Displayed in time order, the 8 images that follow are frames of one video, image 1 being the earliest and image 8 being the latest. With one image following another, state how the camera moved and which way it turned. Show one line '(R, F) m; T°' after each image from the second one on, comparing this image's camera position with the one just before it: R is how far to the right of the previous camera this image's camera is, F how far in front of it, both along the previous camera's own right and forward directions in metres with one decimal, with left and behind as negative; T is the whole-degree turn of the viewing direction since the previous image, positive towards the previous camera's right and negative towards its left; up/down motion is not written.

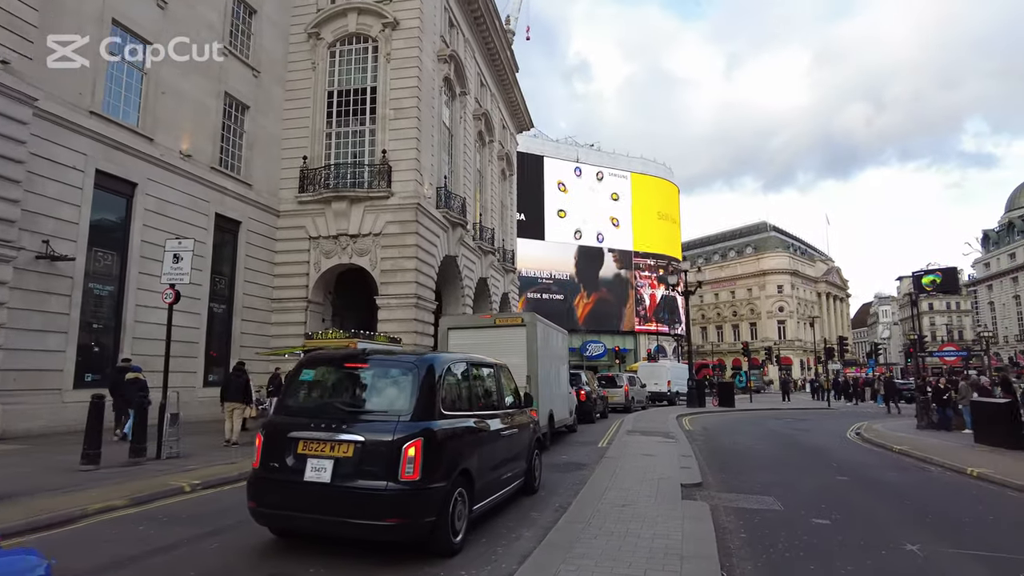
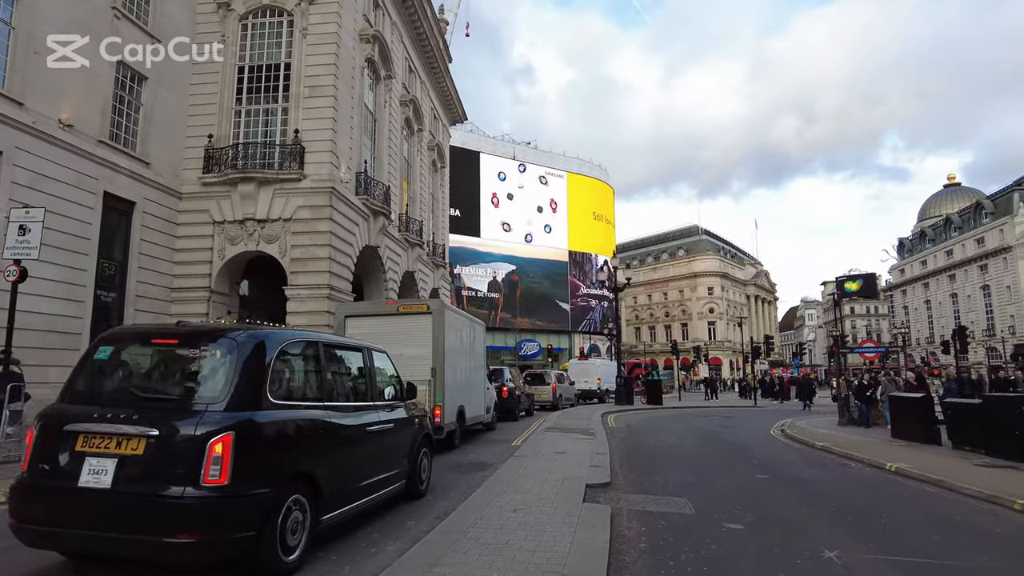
(+0.6, +0.9) m; +5°
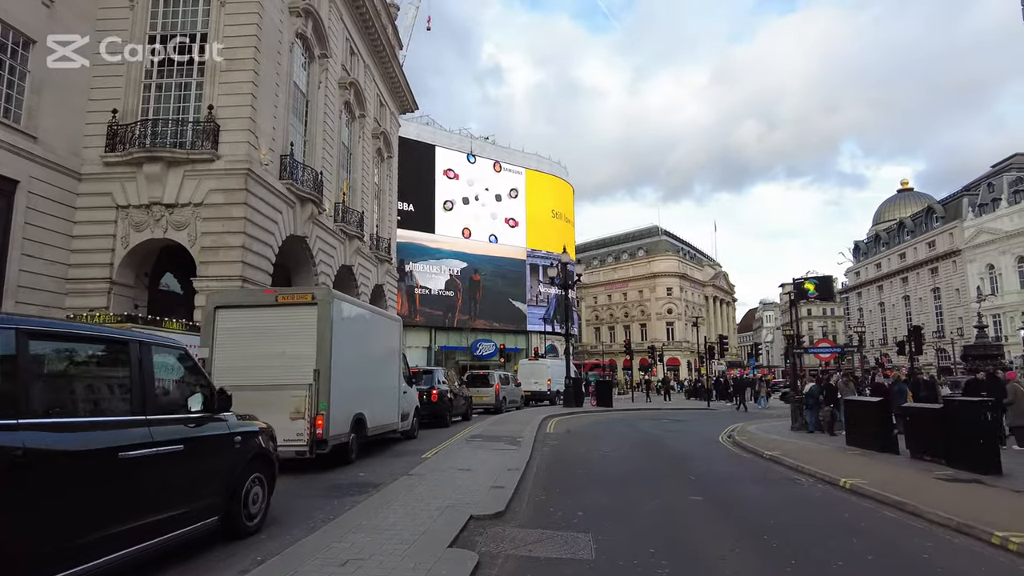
(+0.8, +1.5) m; +3°
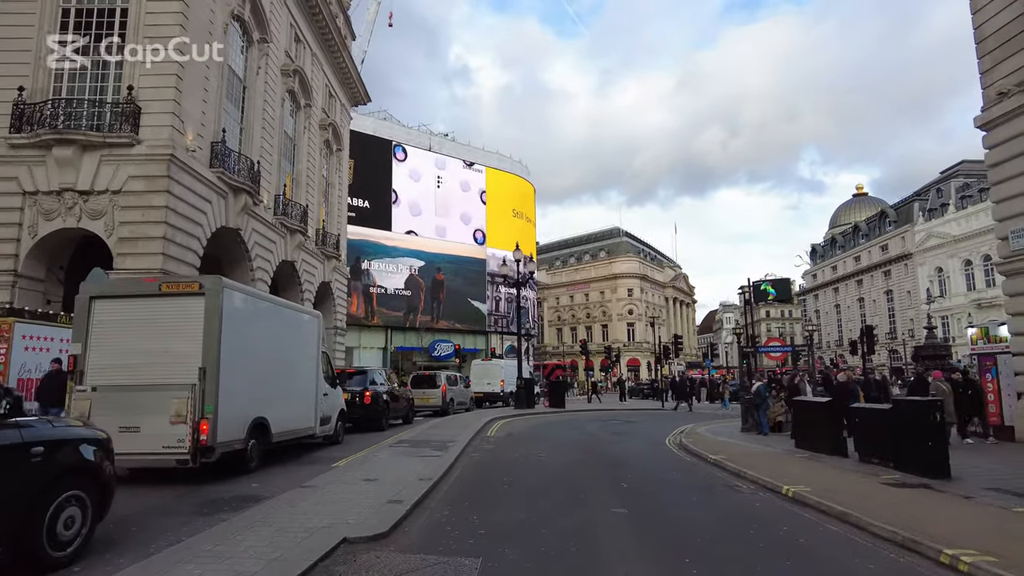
(+0.6, +0.8) m; +3°
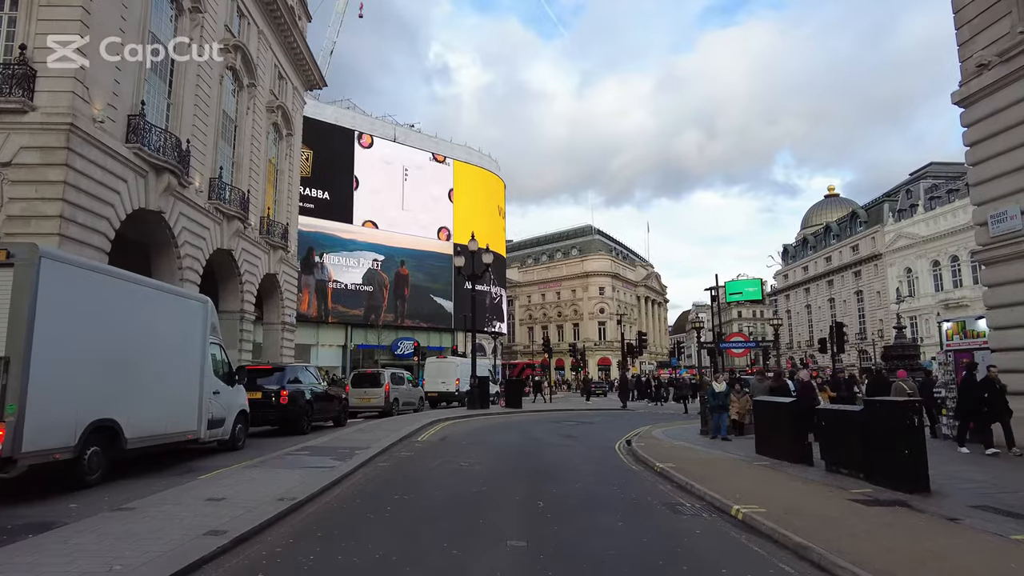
(+0.8, +1.5) m; +2°
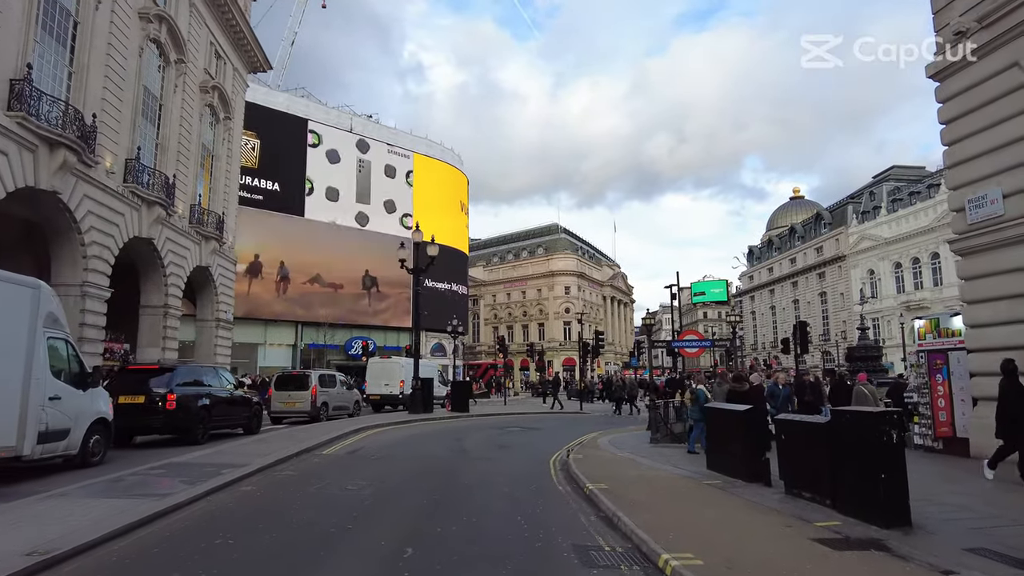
(+0.8, +1.6) m; +3°
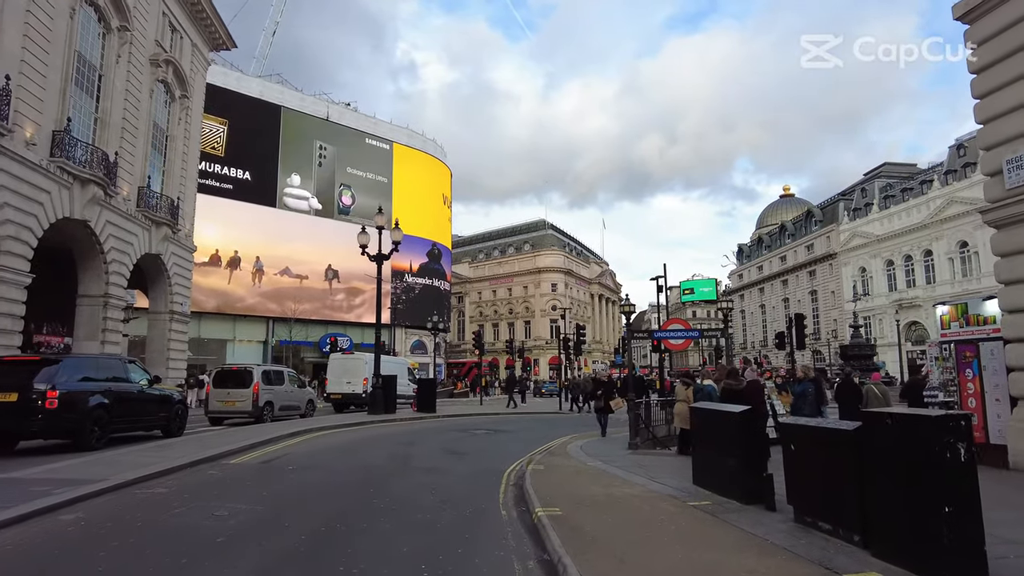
(+0.6, +1.9) m; +1°
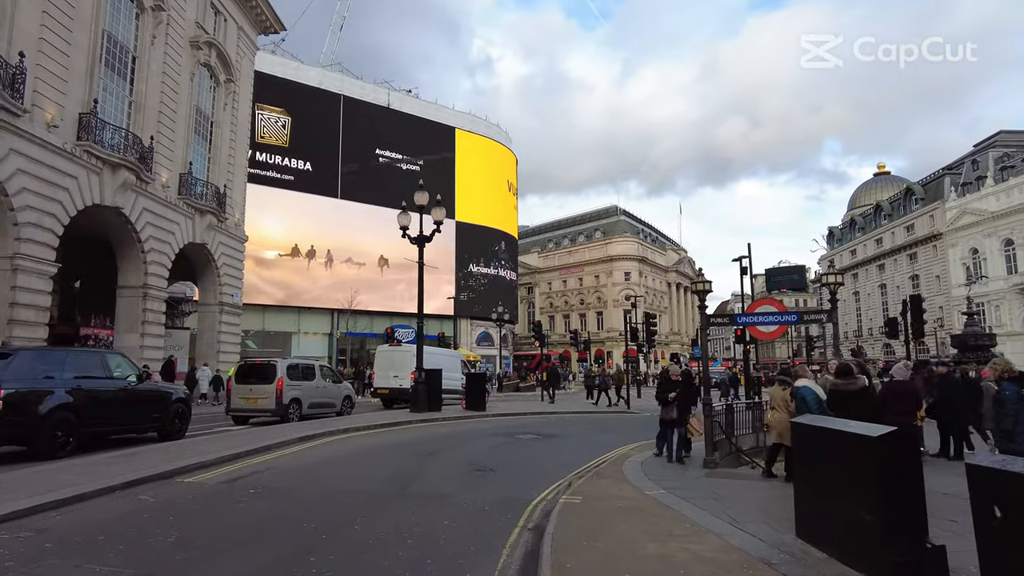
(+0.5, +2.3) m; -7°
